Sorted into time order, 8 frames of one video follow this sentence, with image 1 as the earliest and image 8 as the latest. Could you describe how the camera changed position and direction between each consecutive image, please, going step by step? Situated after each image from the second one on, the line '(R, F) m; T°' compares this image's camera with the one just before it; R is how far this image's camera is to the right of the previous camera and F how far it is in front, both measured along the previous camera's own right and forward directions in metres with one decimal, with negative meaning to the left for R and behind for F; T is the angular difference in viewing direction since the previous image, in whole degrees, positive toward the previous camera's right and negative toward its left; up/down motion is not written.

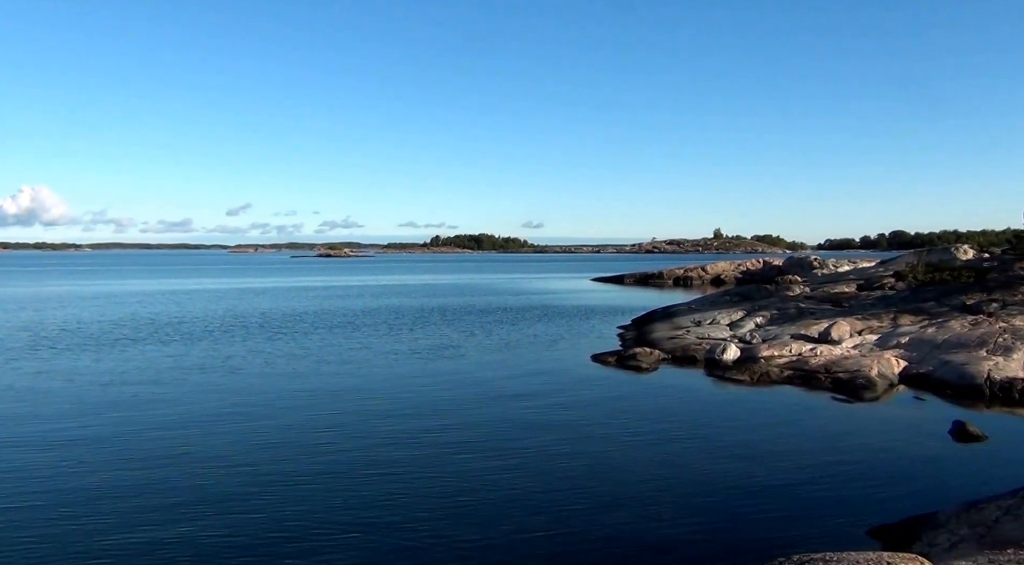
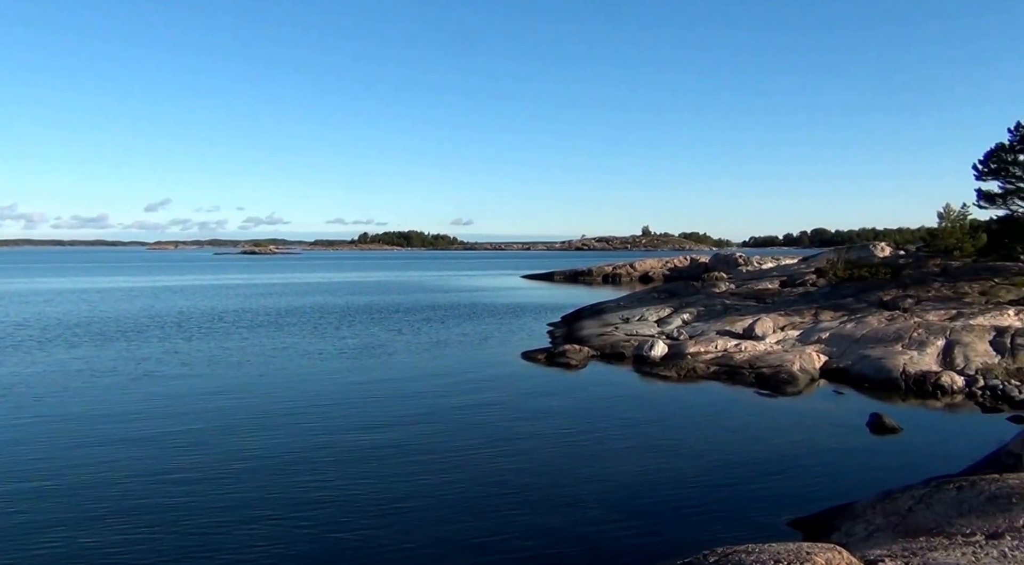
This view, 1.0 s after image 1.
(+0.5, +0.1) m; +4°
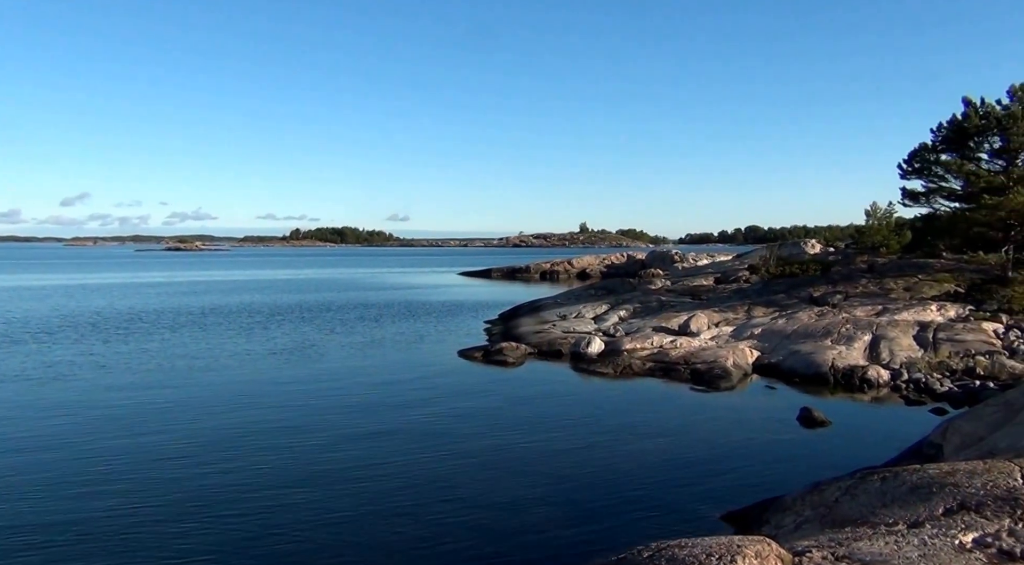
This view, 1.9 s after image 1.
(+0.3, +0.2) m; +4°
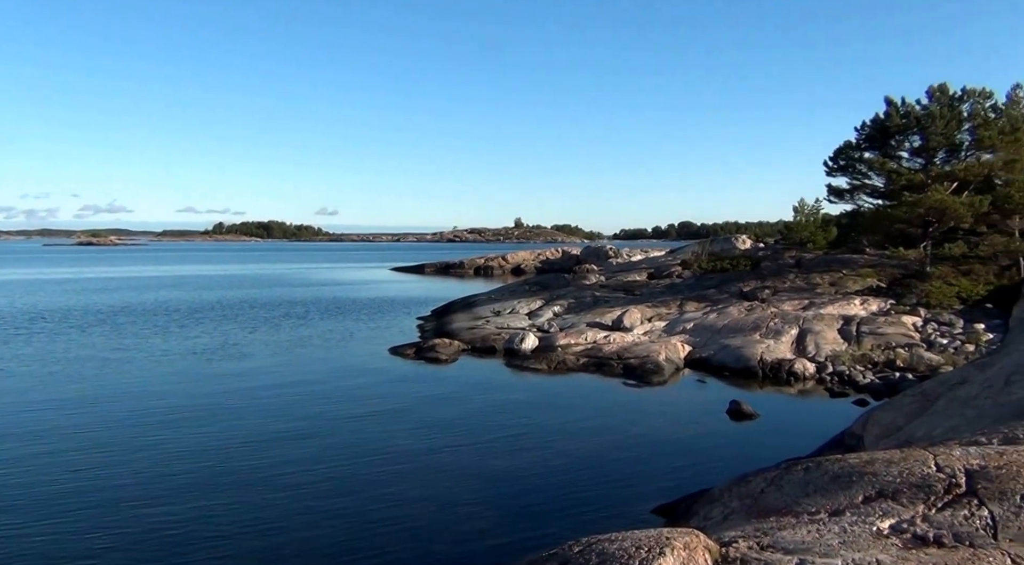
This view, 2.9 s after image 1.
(+0.2, +0.2) m; +4°
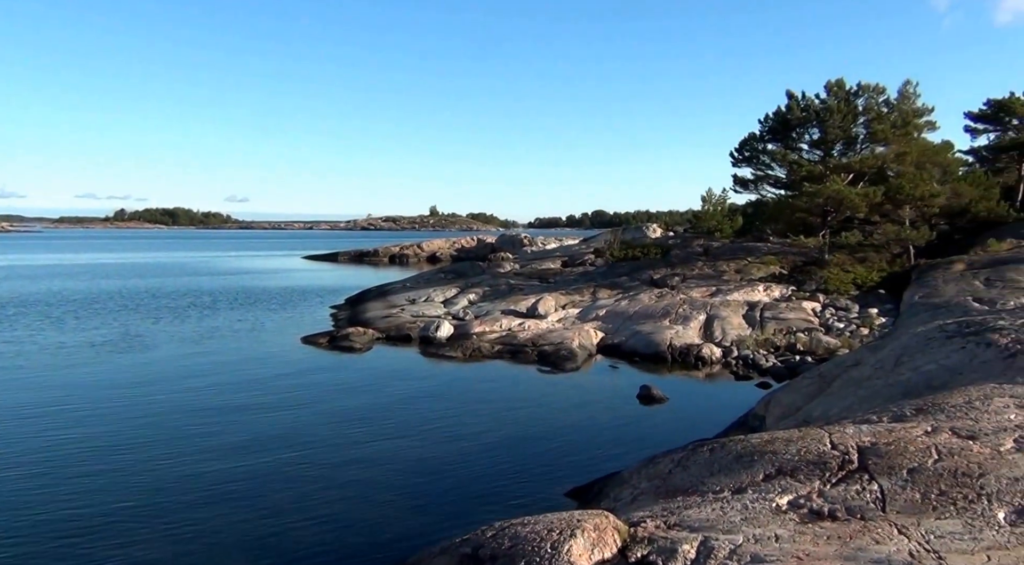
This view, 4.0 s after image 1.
(+0.6, -0.1) m; +5°
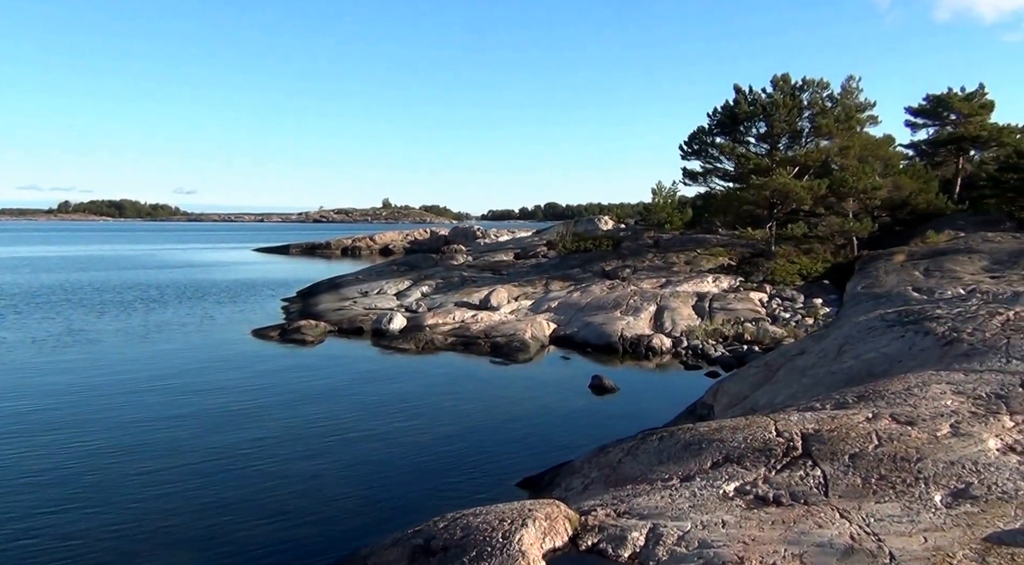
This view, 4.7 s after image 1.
(+0.4, -0.1) m; +2°
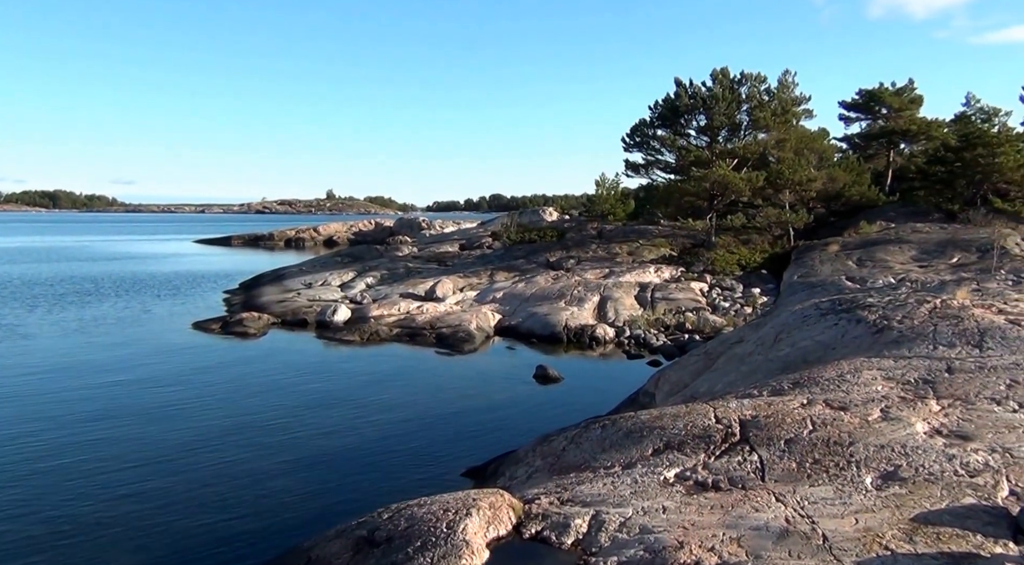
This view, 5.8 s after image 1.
(+0.5, -0.1) m; +3°
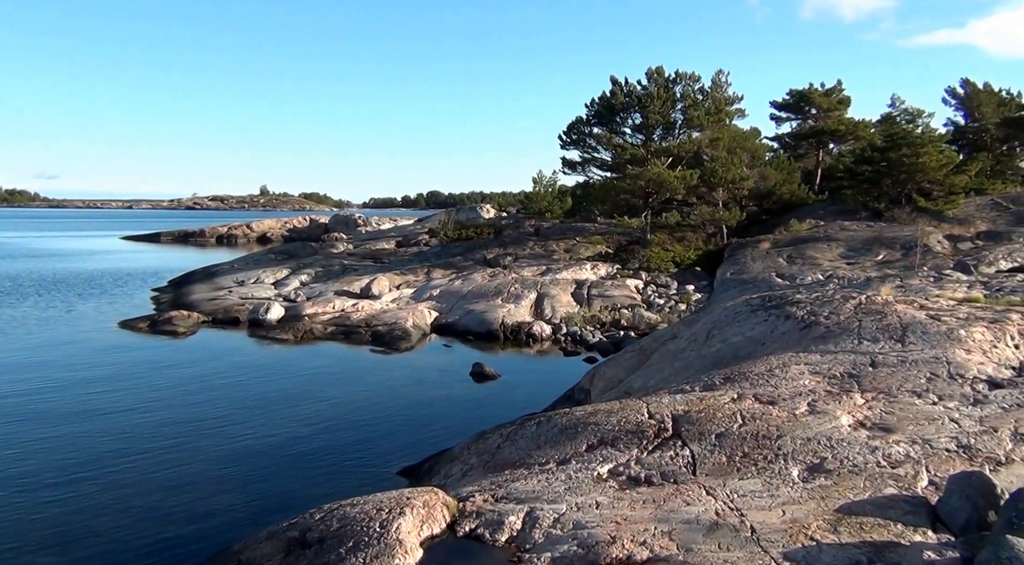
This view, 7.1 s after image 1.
(+0.6, 0.0) m; +3°
